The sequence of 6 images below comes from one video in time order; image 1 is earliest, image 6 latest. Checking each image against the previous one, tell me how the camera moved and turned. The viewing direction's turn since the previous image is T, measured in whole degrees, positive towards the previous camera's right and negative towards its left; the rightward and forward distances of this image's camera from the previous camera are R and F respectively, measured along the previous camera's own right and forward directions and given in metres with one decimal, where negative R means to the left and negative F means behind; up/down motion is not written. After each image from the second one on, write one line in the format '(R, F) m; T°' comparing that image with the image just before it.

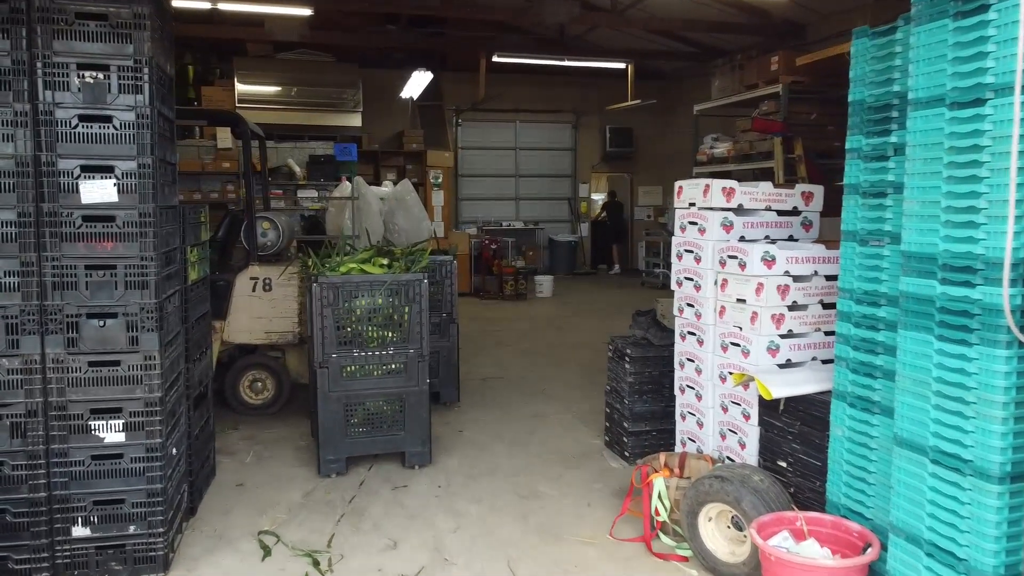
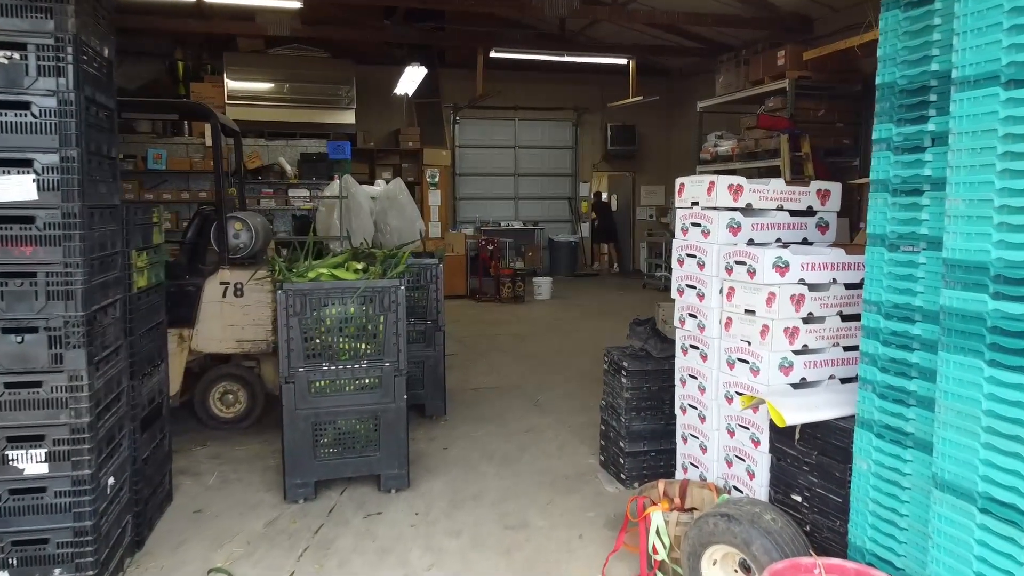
(+0.1, +0.3) m; 0°
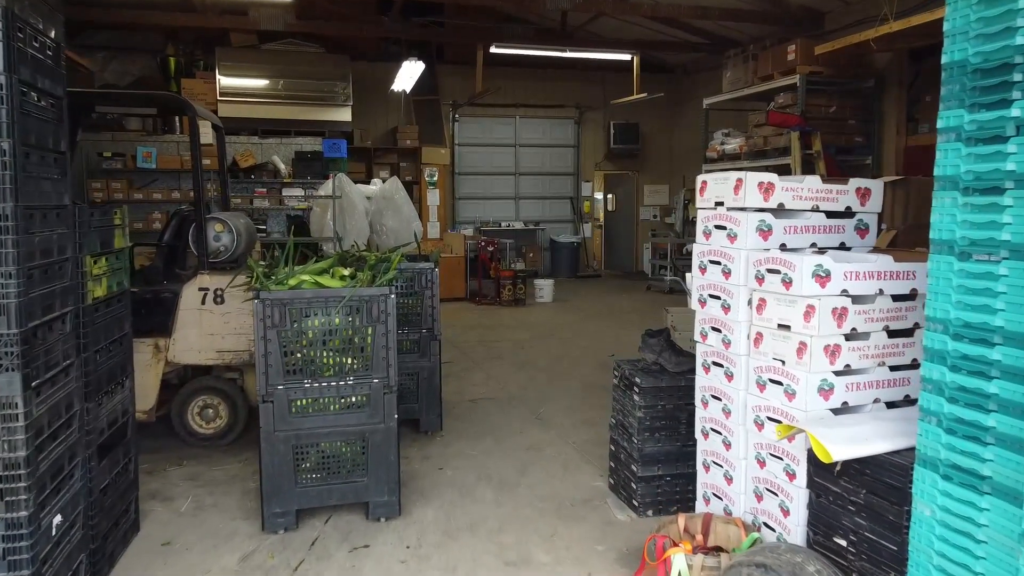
(0.0, +0.3) m; 0°
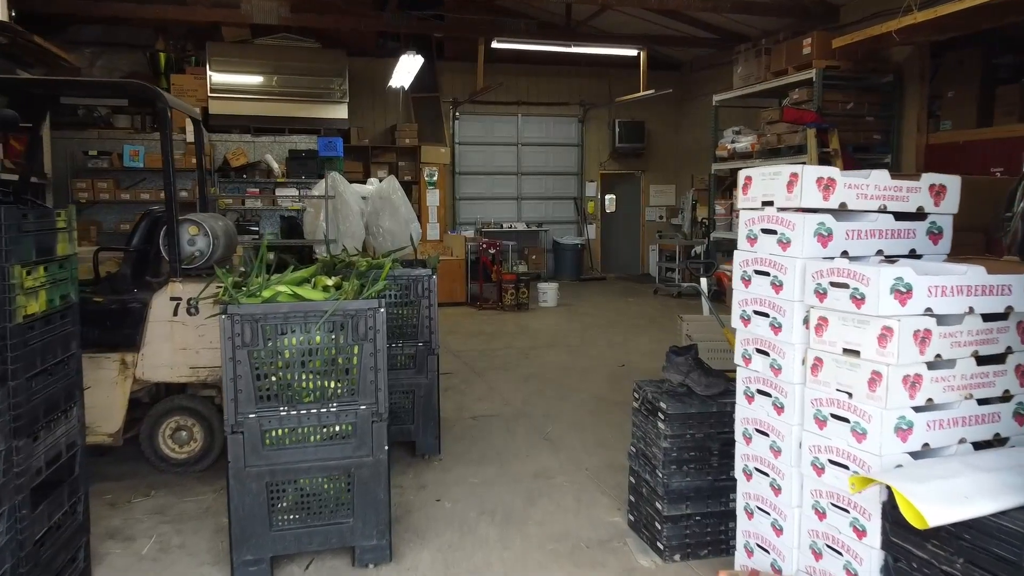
(0.0, +0.4) m; 0°
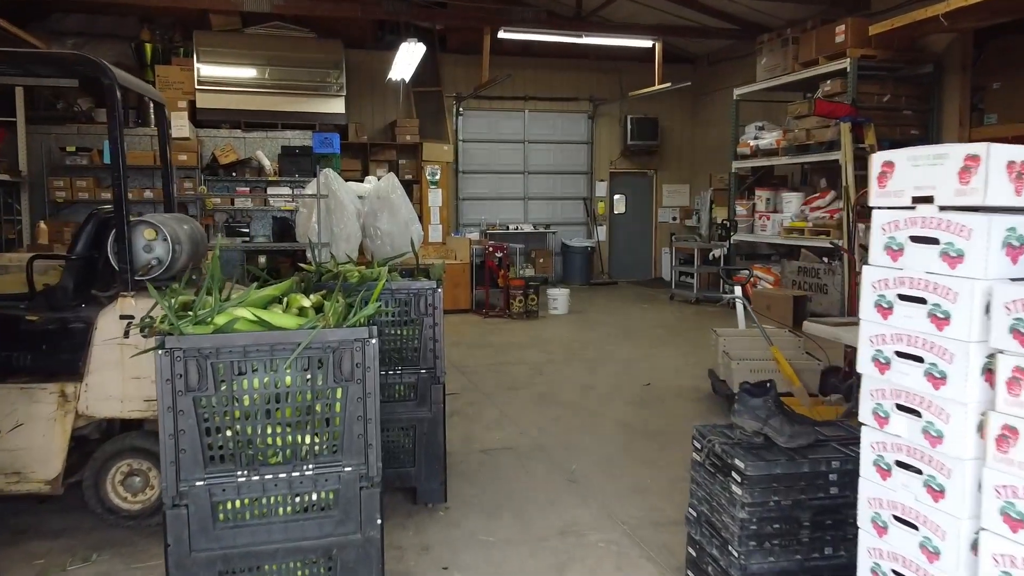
(-0.1, +0.6) m; 0°
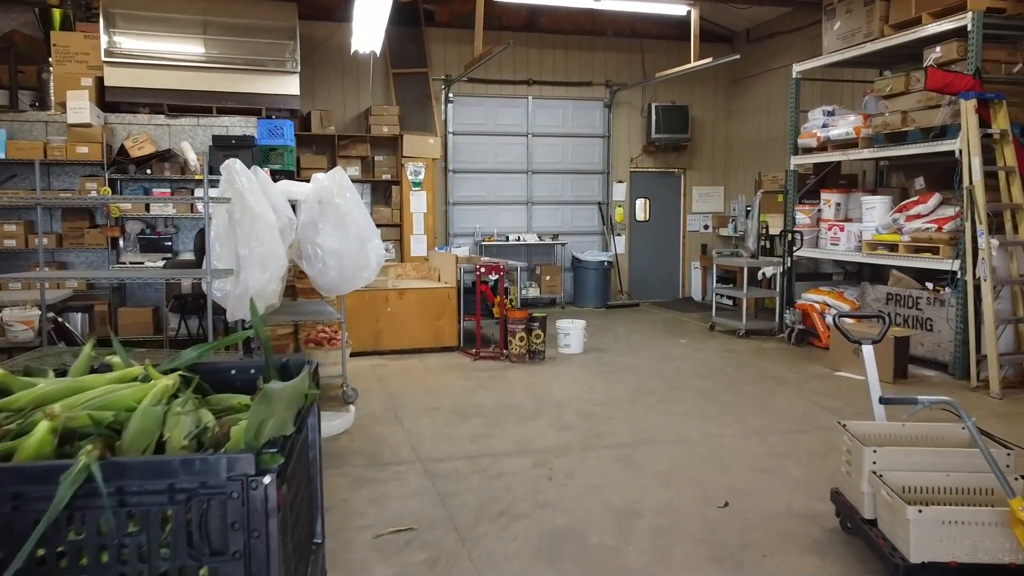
(0.0, +1.9) m; 0°
